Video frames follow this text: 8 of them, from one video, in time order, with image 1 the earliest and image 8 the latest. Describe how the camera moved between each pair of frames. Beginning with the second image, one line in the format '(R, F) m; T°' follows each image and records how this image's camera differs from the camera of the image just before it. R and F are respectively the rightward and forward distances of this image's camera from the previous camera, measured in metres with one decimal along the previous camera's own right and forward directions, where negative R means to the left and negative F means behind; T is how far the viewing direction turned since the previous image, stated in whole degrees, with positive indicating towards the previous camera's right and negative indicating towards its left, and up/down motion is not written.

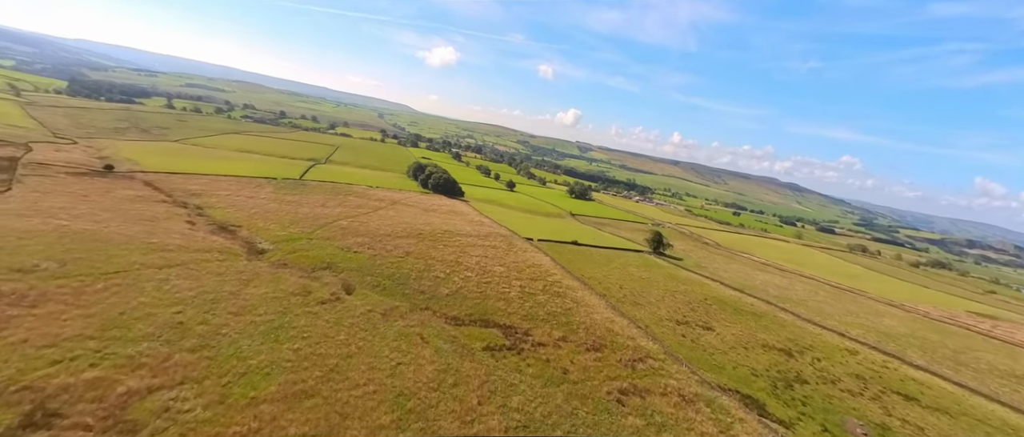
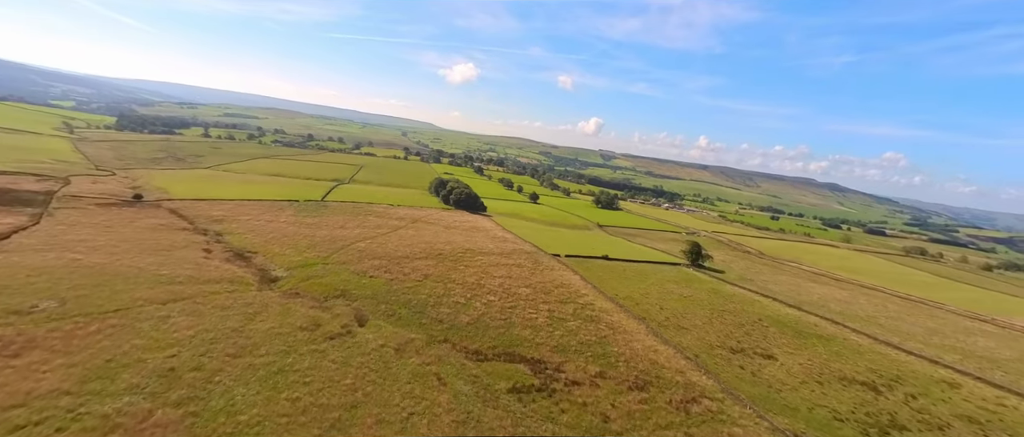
(+0.1, +2.7) m; -4°
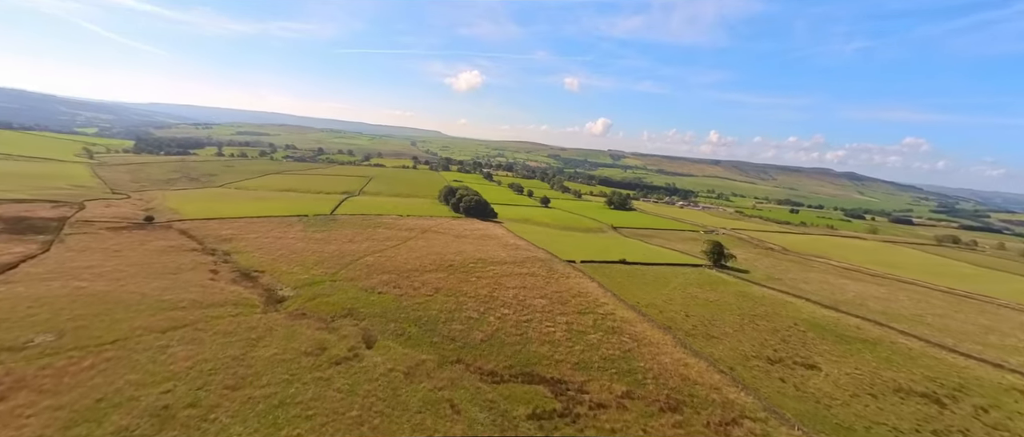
(0.0, +1.5) m; -2°
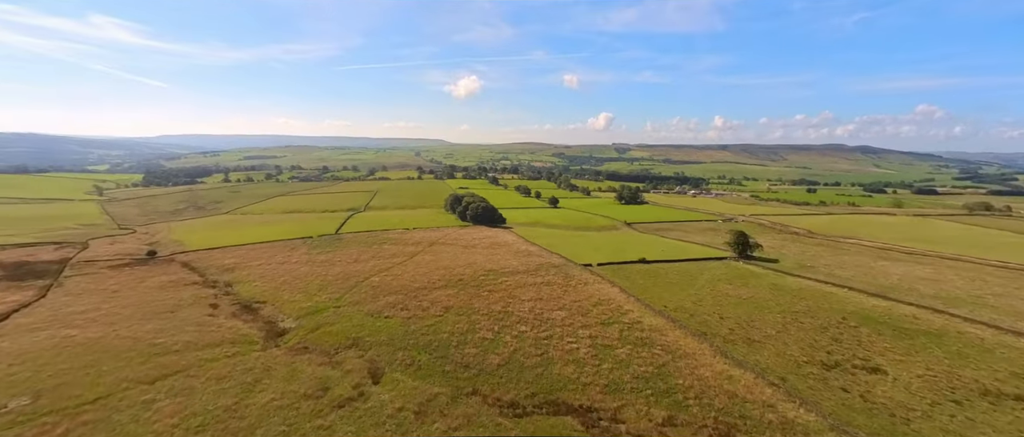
(+0.1, +2.3) m; -1°
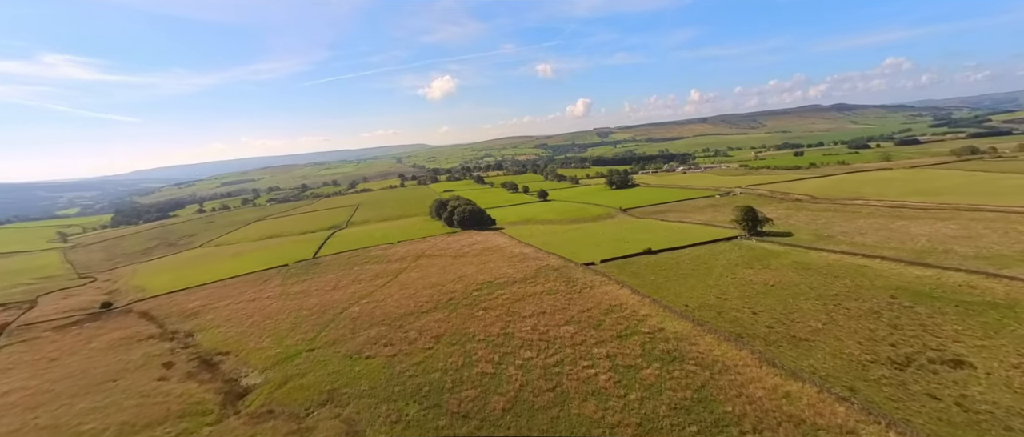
(+0.2, +4.1) m; +1°
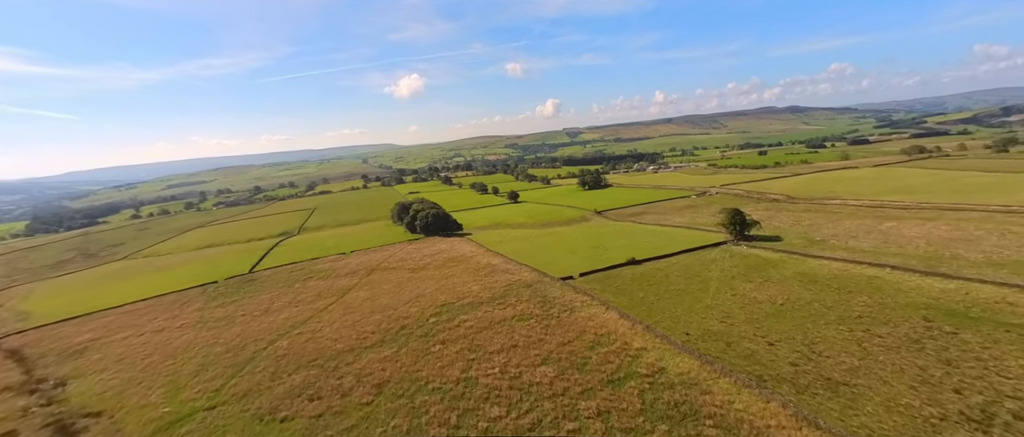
(+0.5, +5.2) m; +4°
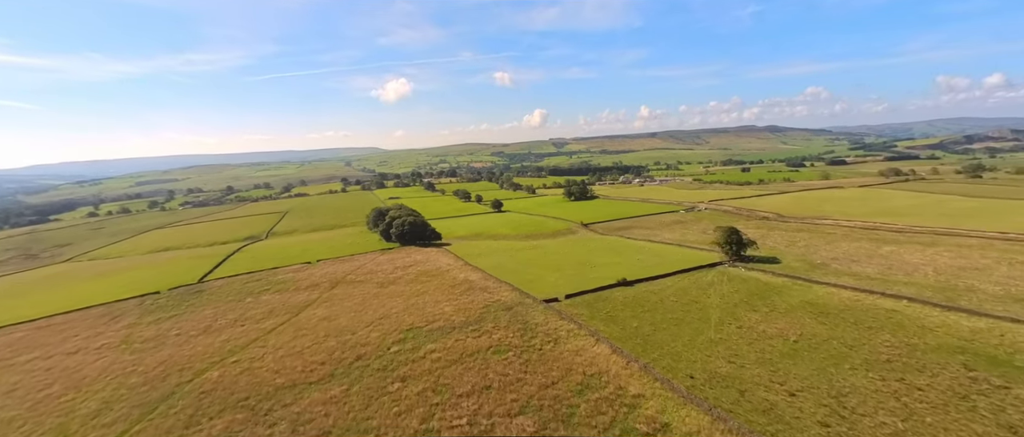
(+0.3, +3.4) m; +2°
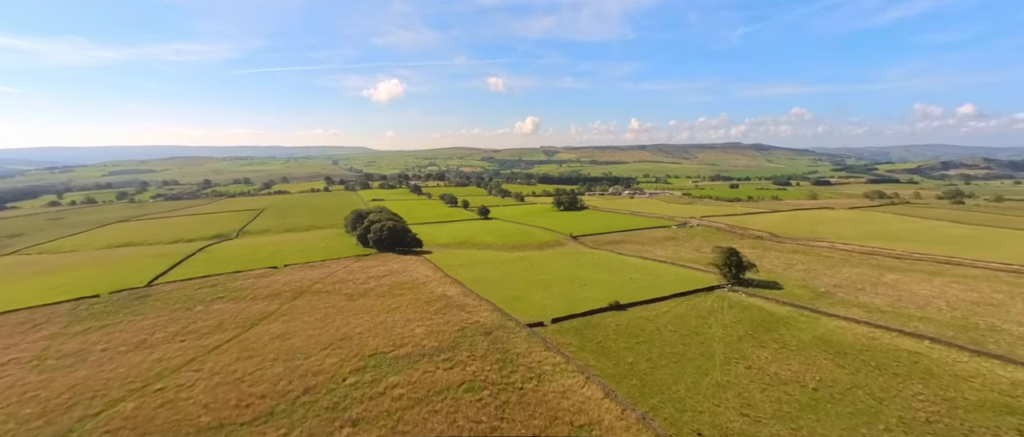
(+0.2, +3.1) m; +2°
